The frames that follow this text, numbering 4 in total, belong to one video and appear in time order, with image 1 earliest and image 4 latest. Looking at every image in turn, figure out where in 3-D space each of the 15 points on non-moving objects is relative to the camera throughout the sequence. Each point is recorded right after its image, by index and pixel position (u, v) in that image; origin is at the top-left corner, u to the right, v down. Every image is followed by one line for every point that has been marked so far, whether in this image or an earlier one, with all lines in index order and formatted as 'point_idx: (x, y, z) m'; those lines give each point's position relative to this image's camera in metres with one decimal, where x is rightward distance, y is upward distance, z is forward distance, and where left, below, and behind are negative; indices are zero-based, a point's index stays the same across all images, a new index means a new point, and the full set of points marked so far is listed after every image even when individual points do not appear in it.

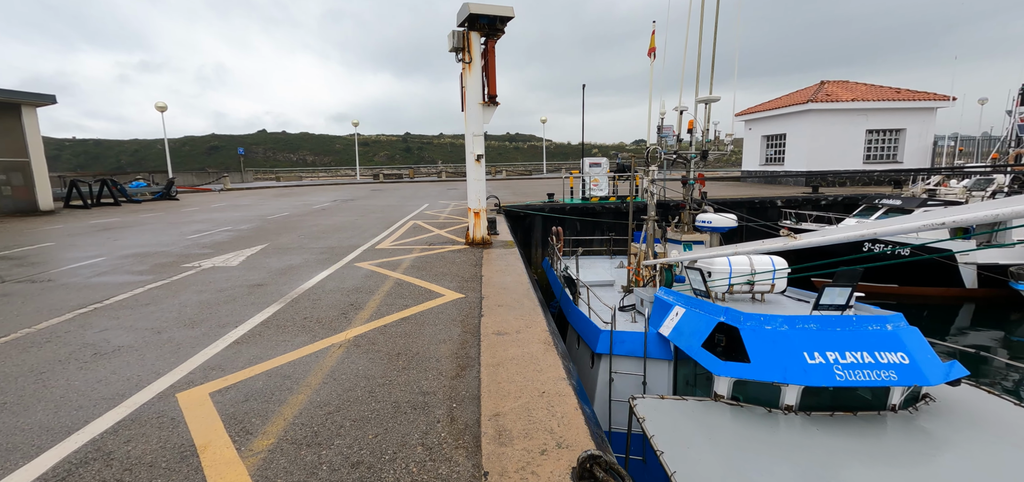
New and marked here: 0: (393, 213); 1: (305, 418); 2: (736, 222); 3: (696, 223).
0: (-4.2, +1.0, +15.7) m
1: (-1.4, -1.2, +2.9) m
2: (+3.3, +0.3, +6.5) m
3: (+2.9, +0.3, +6.9) m
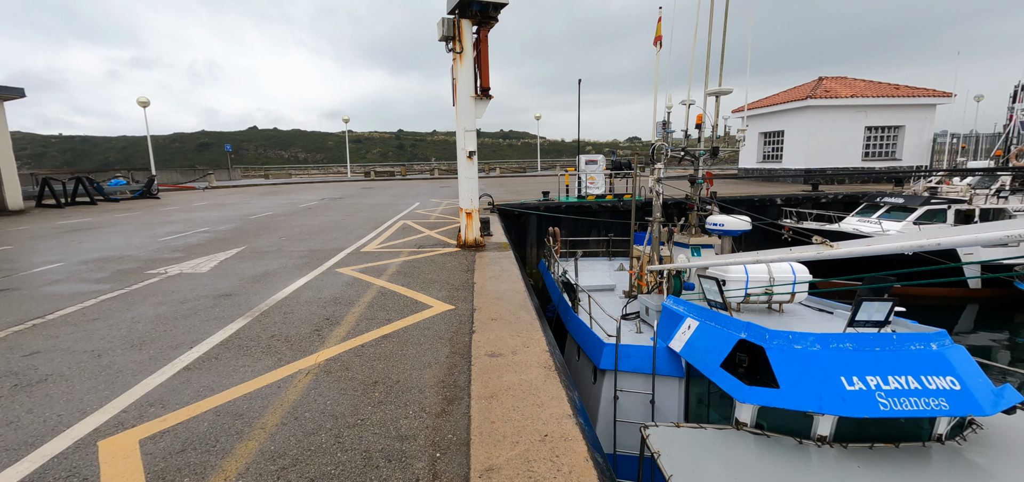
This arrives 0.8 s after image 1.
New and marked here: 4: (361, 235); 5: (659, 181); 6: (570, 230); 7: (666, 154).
0: (-4.4, +1.0, +15.1) m
1: (-1.4, -1.3, +2.4) m
2: (+3.2, +0.2, +6.0) m
3: (+2.8, +0.2, +6.4) m
4: (-3.6, +0.1, +10.4) m
5: (+2.3, +0.9, +6.8) m
6: (+2.2, +0.4, +16.8) m
7: (+2.4, +1.4, +6.9) m
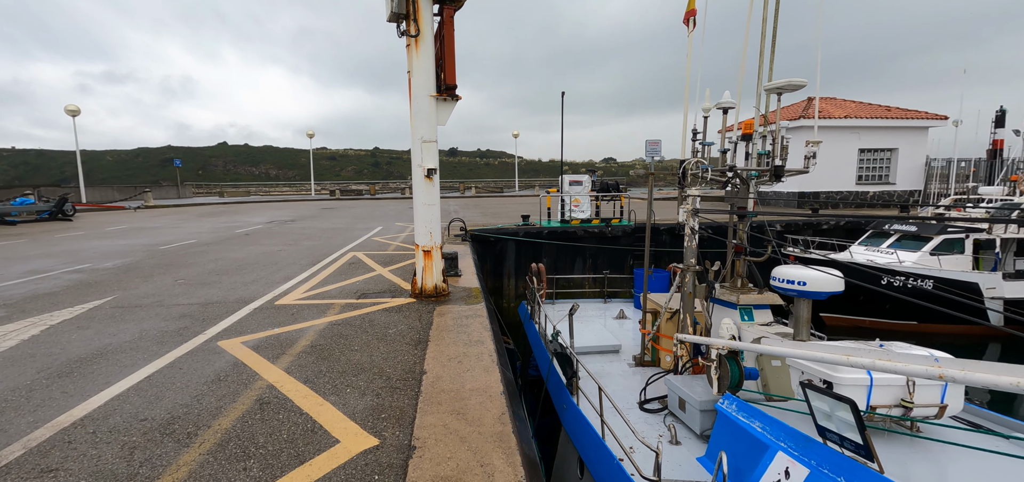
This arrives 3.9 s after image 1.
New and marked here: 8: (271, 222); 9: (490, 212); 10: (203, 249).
0: (-5.2, 0.0, +12.7) m
1: (-1.5, -1.7, 0.0) m
2: (+3.0, -0.4, +4.0) m
3: (+2.6, -0.4, +4.4) m
4: (-4.0, -0.6, +8.0) m
5: (+2.0, +0.3, +4.8) m
6: (+1.4, -0.6, +14.7) m
7: (+2.1, +0.7, +4.9) m
8: (-9.6, +0.8, +17.6) m
9: (-1.0, +1.3, +19.8) m
10: (-7.4, -0.2, +10.5) m
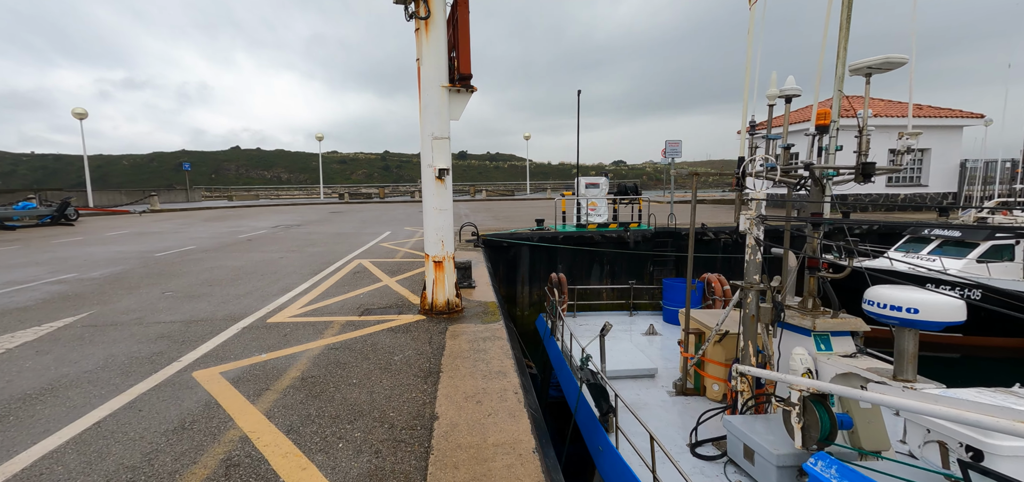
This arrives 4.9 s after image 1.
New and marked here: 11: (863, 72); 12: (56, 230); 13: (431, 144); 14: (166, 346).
0: (-4.7, -0.1, +12.0) m
1: (-1.3, -1.8, -0.7) m
2: (+3.2, -0.5, +3.1) m
3: (+2.8, -0.5, +3.5) m
4: (-3.7, -0.8, +7.3) m
5: (+2.2, +0.2, +4.0) m
6: (+1.8, -0.8, +13.9) m
7: (+2.4, +0.6, +4.1) m
8: (-9.1, +0.6, +17.0) m
9: (-0.4, +1.1, +19.1) m
10: (-7.0, -0.3, +9.9) m
11: (+2.9, +1.4, +3.7) m
12: (-15.4, +0.4, +14.9) m
13: (-1.0, +1.2, +5.6) m
14: (-3.7, -1.1, +4.7) m
